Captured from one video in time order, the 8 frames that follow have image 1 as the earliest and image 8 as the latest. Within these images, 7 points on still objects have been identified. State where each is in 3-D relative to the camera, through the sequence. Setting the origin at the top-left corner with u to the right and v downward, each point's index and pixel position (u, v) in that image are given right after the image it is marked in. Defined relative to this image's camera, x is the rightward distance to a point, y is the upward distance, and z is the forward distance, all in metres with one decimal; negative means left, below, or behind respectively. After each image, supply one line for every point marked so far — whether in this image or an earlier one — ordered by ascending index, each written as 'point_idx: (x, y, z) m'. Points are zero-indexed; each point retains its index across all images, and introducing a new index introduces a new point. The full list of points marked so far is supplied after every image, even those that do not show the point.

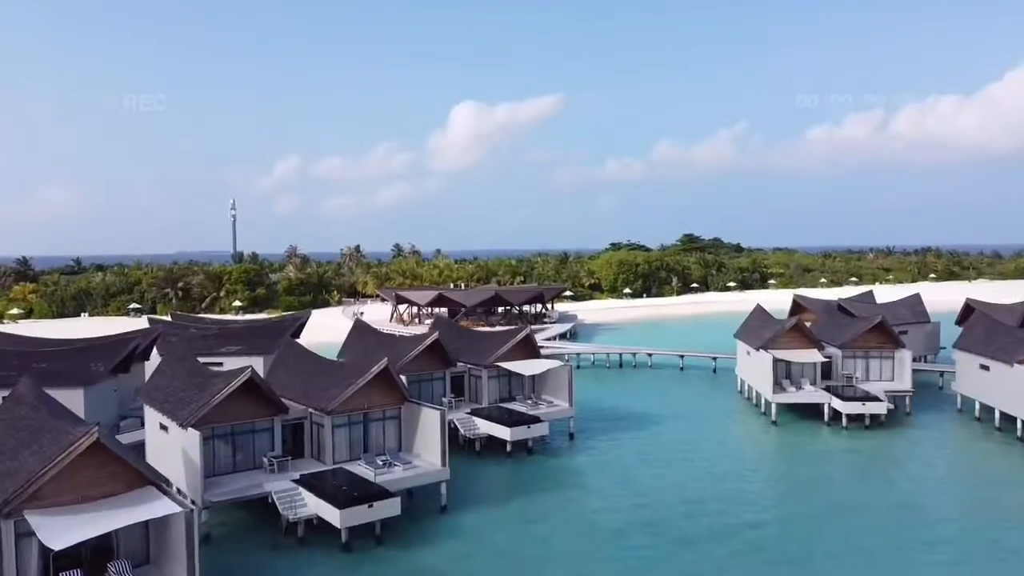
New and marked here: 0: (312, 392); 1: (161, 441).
0: (-4.6, -2.4, +18.2) m
1: (-7.8, -3.4, +17.6) m
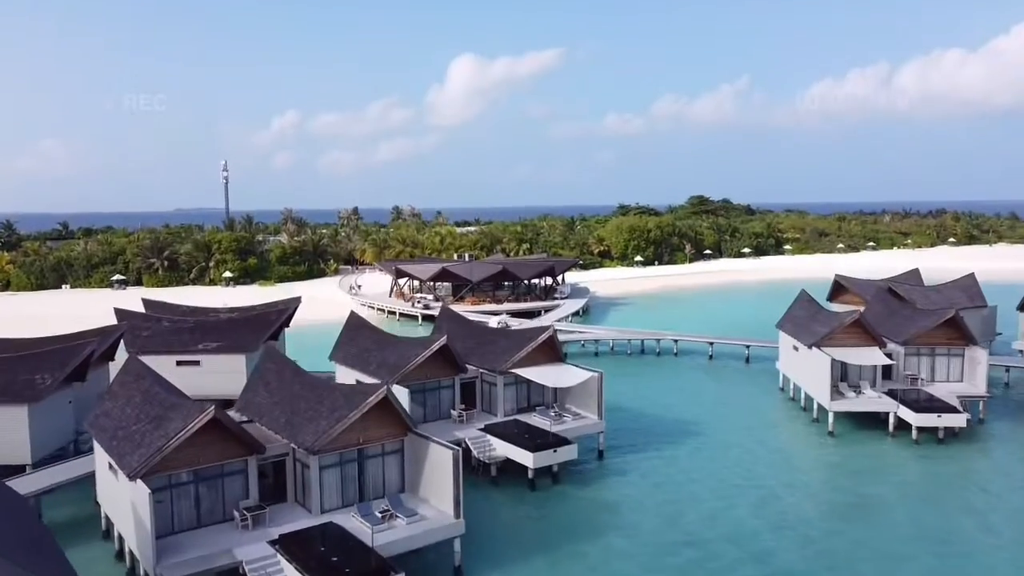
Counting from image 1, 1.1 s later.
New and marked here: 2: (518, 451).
0: (-4.1, -2.5, +14.9) m
1: (-7.3, -3.6, +14.4) m
2: (+0.1, -3.8, +18.1) m
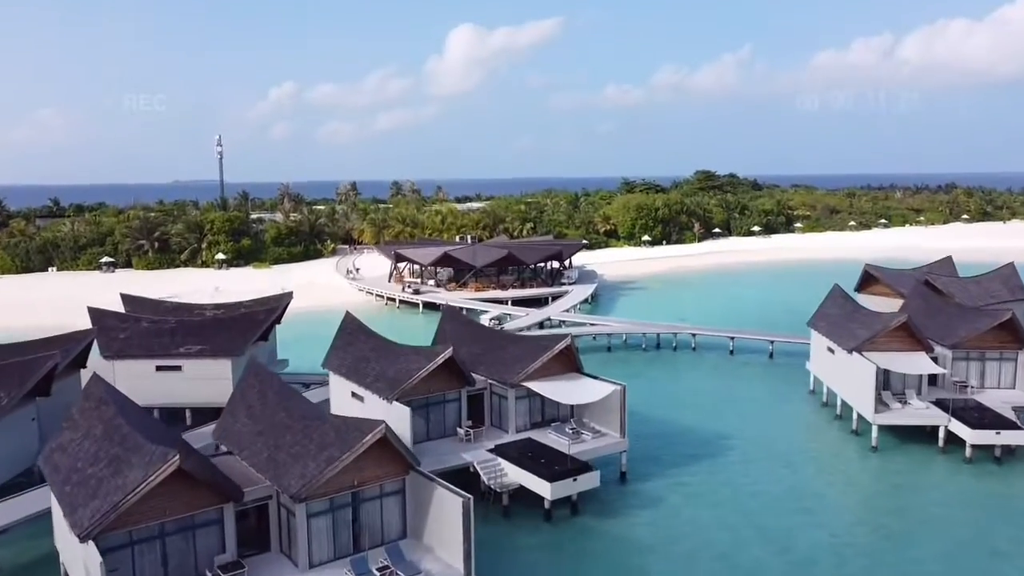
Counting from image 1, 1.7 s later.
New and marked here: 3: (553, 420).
0: (-3.8, -2.8, +12.9) m
1: (-7.0, -3.9, +12.4) m
2: (+0.4, -3.9, +16.1) m
3: (+1.0, -3.2, +19.1) m
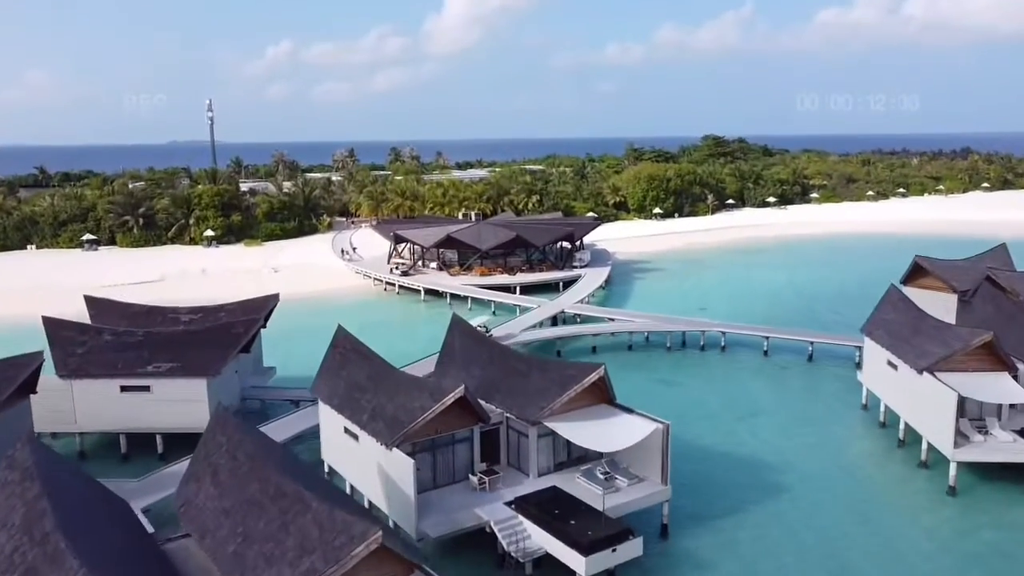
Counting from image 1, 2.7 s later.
0: (-3.4, -3.5, +10.1) m
1: (-6.6, -4.6, +9.6) m
2: (+0.9, -4.4, +13.4) m
3: (+1.4, -3.5, +16.3) m
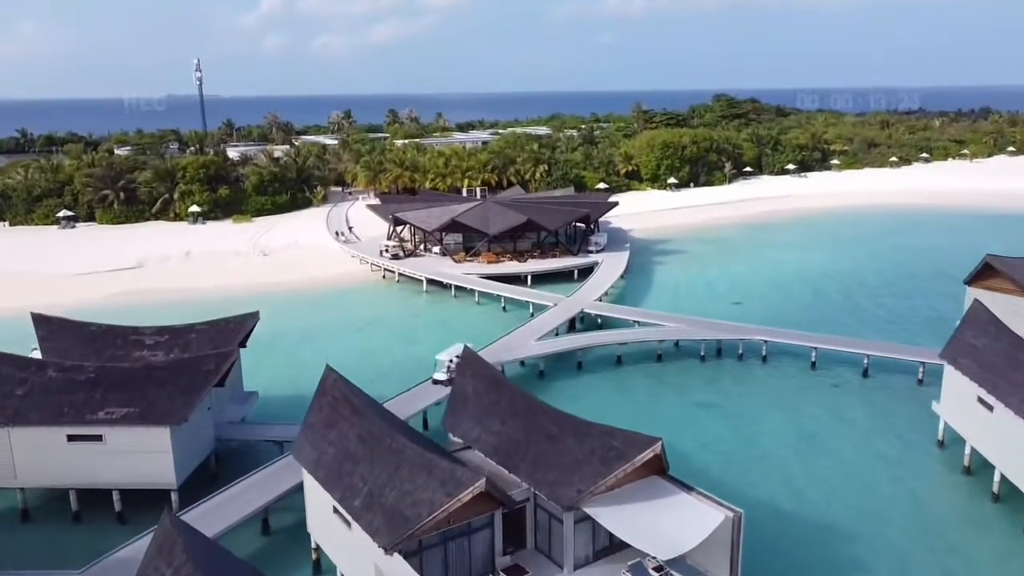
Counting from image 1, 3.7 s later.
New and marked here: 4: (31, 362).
0: (-2.9, -4.6, +7.0) m
1: (-6.1, -5.7, +6.6) m
2: (+1.3, -5.3, +10.3) m
3: (+1.9, -4.3, +13.2) m
4: (-10.2, -1.6, +16.8) m
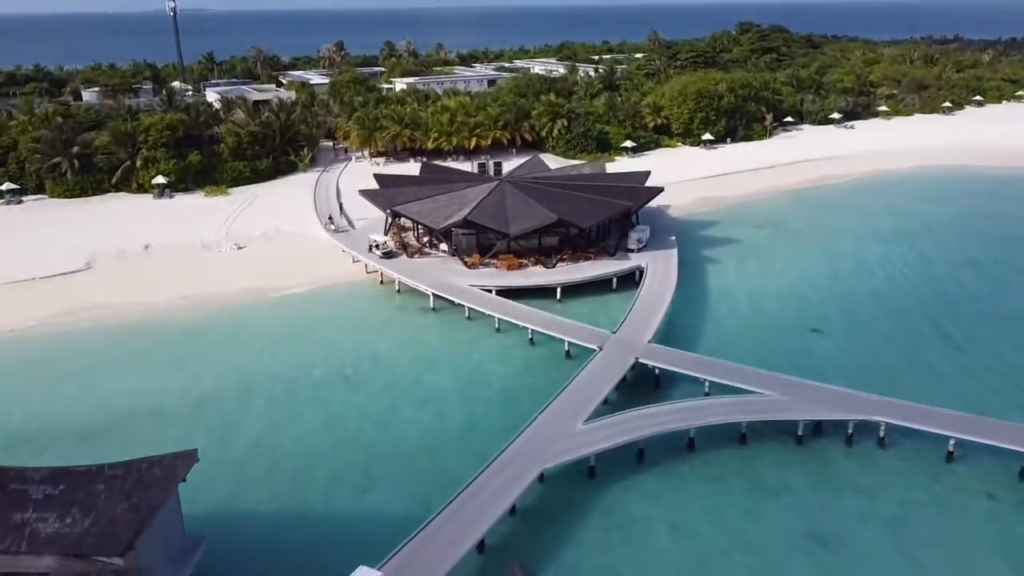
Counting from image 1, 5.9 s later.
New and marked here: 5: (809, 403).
0: (-1.9, -7.9, +1.3) m
1: (-5.1, -9.1, +1.0) m
2: (+2.3, -8.3, +4.7) m
3: (+2.9, -7.0, +7.5) m
4: (-9.3, -3.9, +10.8) m
5: (+7.3, -2.8, +19.5) m
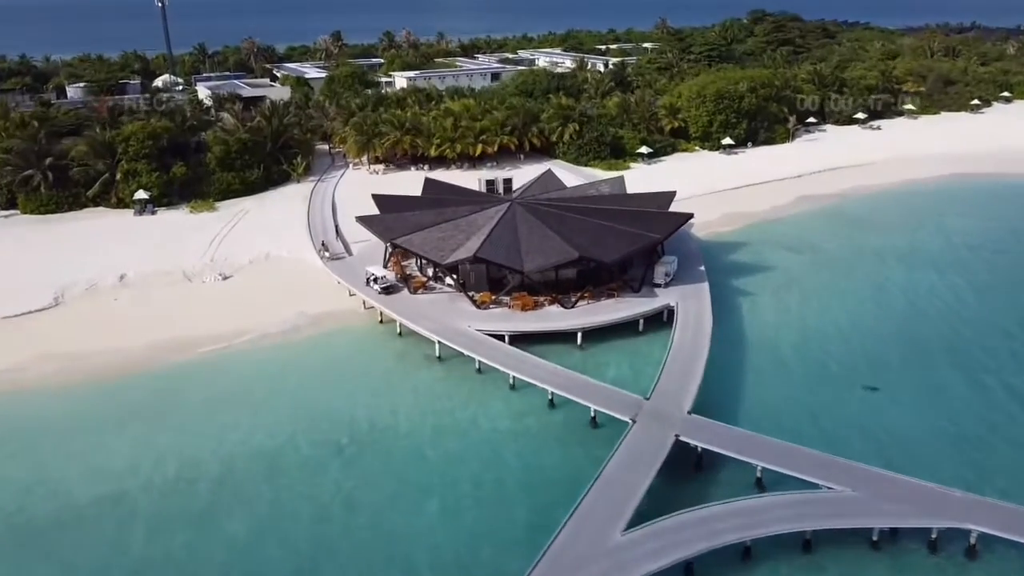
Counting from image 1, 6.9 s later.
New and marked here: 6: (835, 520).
0: (-1.4, -10.0, -1.6) m
1: (-4.6, -11.2, -1.9) m
2: (+2.8, -10.3, +1.8) m
3: (+3.4, -9.0, +4.6) m
4: (-8.8, -5.8, +7.8) m
5: (+7.8, -4.5, +16.5) m
6: (+6.6, -4.7, +16.1) m
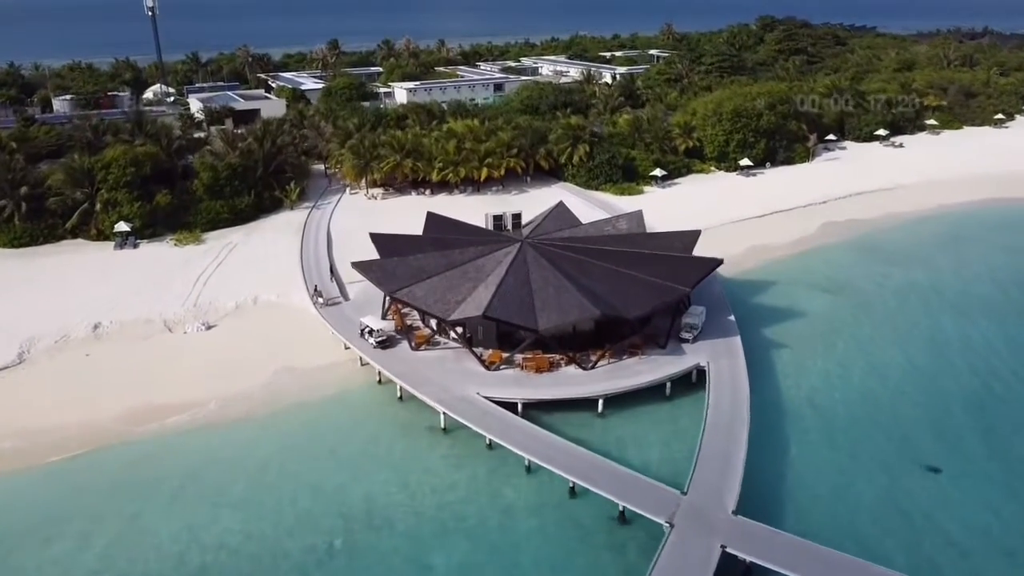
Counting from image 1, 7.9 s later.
0: (-1.0, -11.9, -4.3) m
1: (-4.2, -13.0, -4.6) m
2: (+3.2, -12.2, -0.9) m
3: (+3.8, -10.8, +1.9) m
4: (-8.4, -7.6, +5.1) m
5: (+8.2, -6.3, +13.8) m
6: (+7.0, -6.5, +13.5) m
